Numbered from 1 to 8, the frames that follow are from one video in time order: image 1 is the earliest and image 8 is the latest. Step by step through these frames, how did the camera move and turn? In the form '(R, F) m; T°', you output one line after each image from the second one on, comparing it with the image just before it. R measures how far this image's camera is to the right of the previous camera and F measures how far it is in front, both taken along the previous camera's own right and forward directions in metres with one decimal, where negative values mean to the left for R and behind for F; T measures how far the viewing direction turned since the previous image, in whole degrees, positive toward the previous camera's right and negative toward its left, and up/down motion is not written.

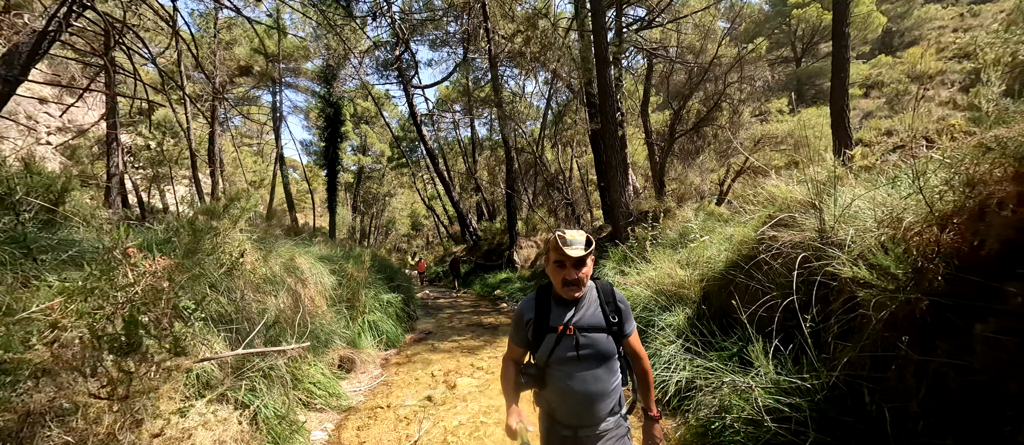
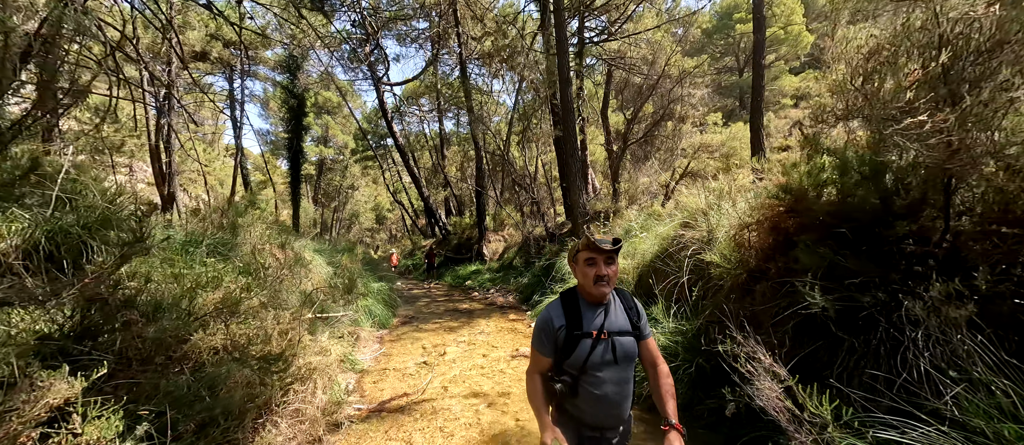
(-0.2, -1.2) m; +5°
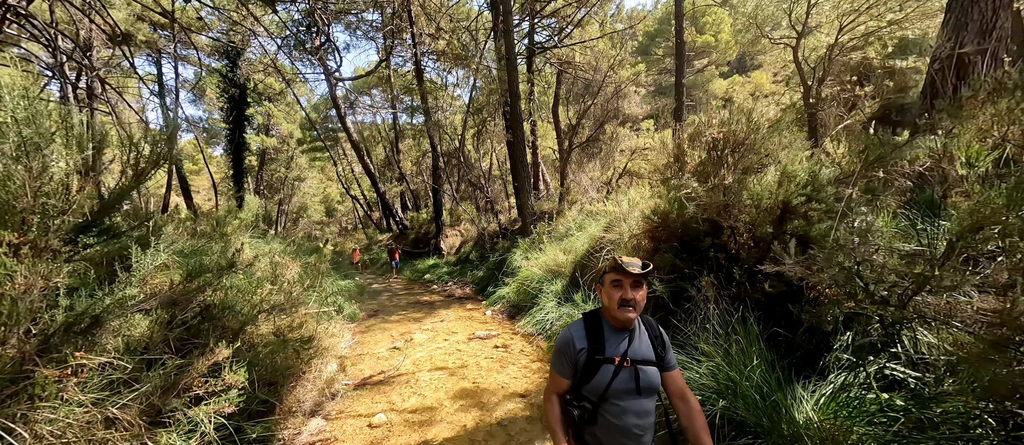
(0.0, -1.1) m; +6°
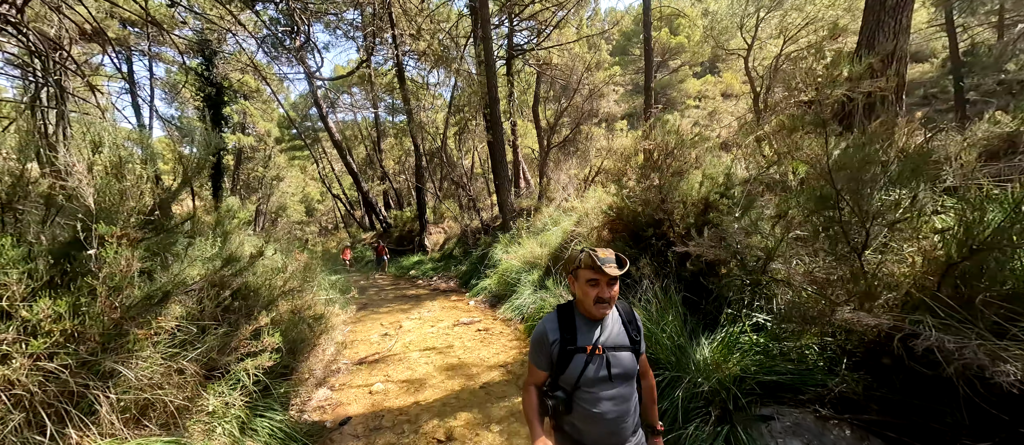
(+0.1, -0.7) m; +2°
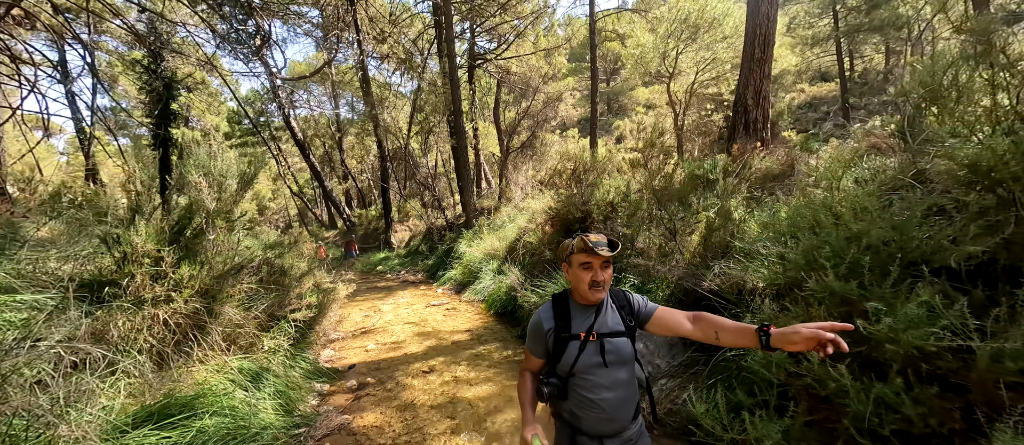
(0.0, -1.4) m; +5°
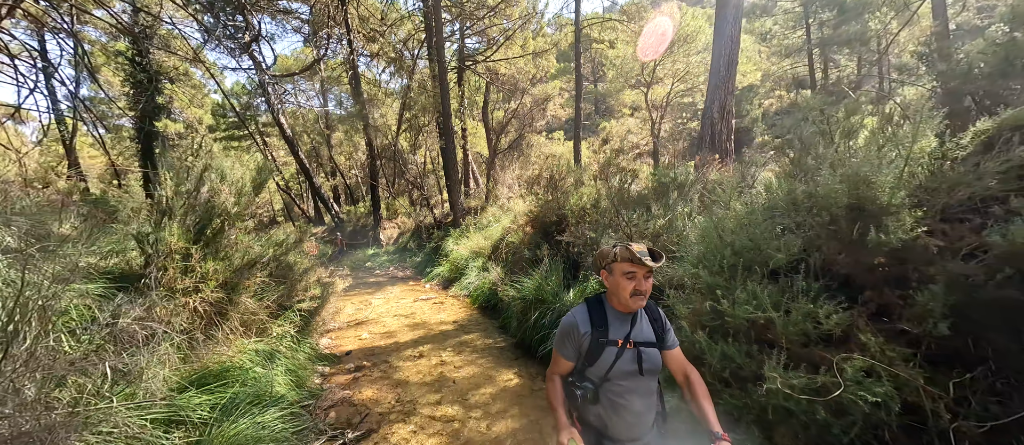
(+0.1, -0.6) m; +2°
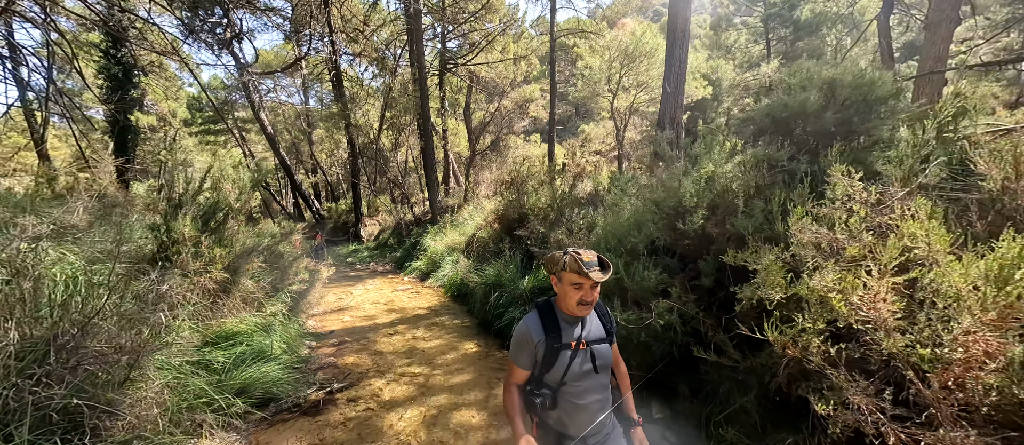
(+0.3, -0.9) m; +2°
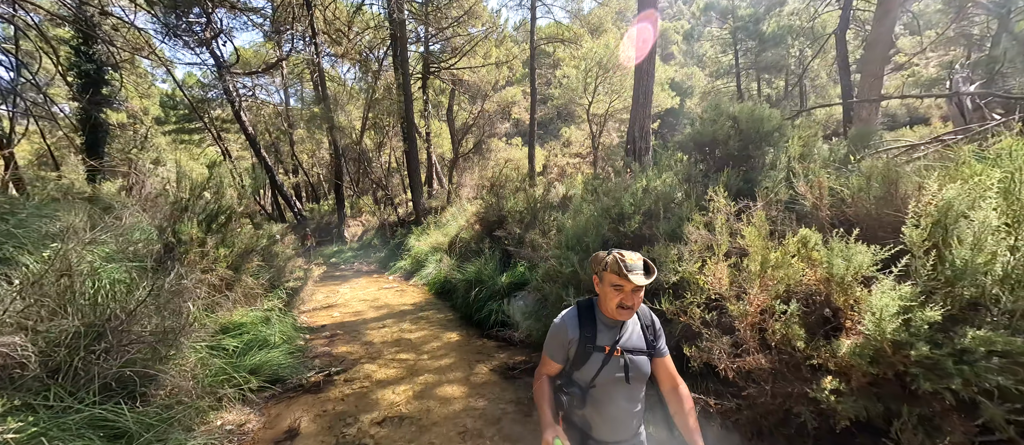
(+0.1, -0.6) m; +2°
